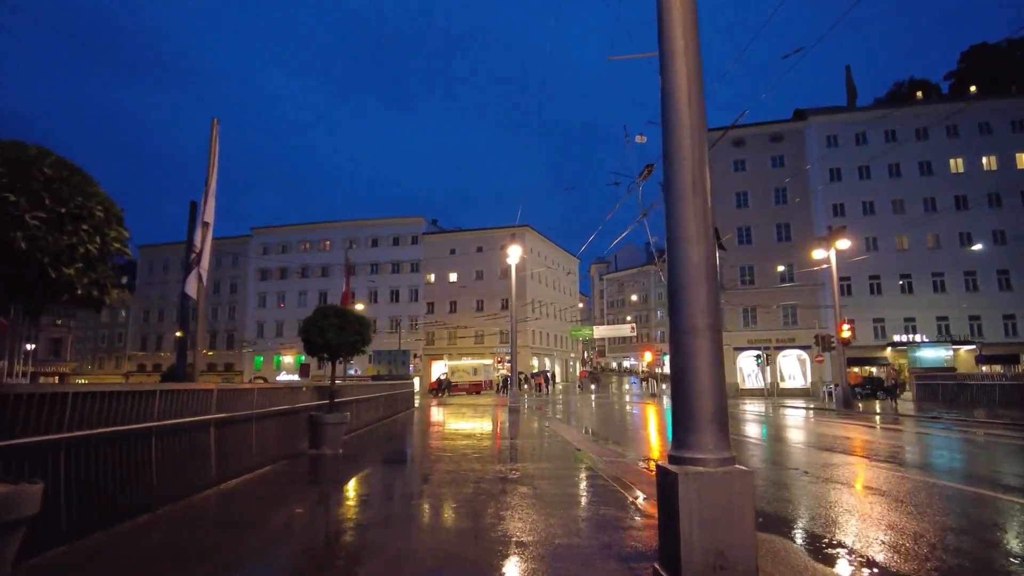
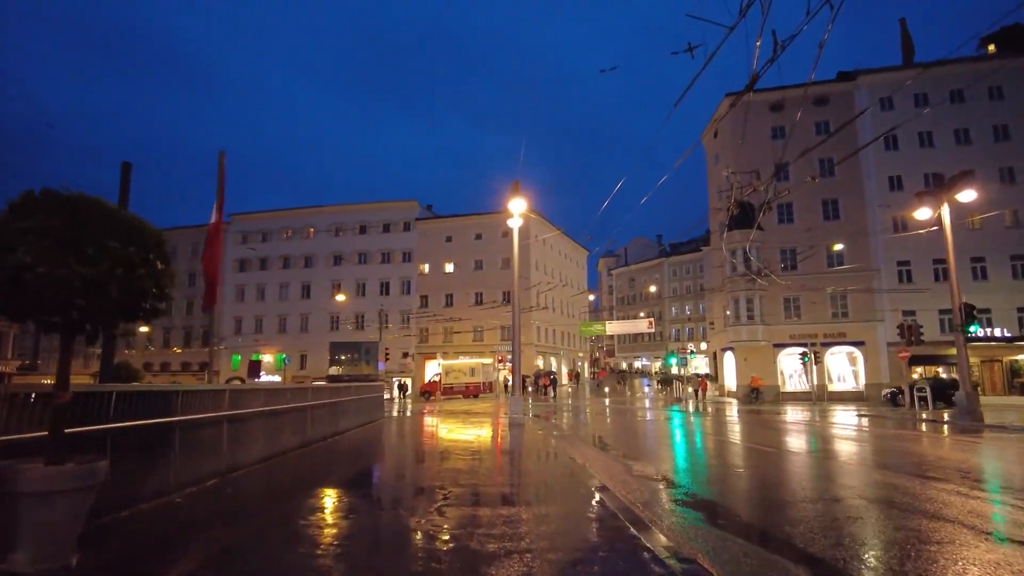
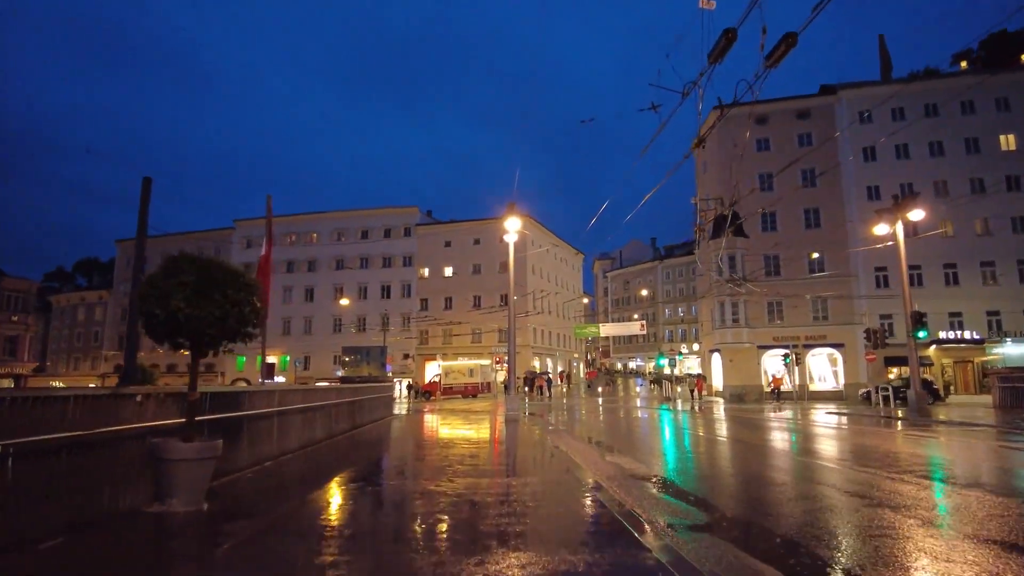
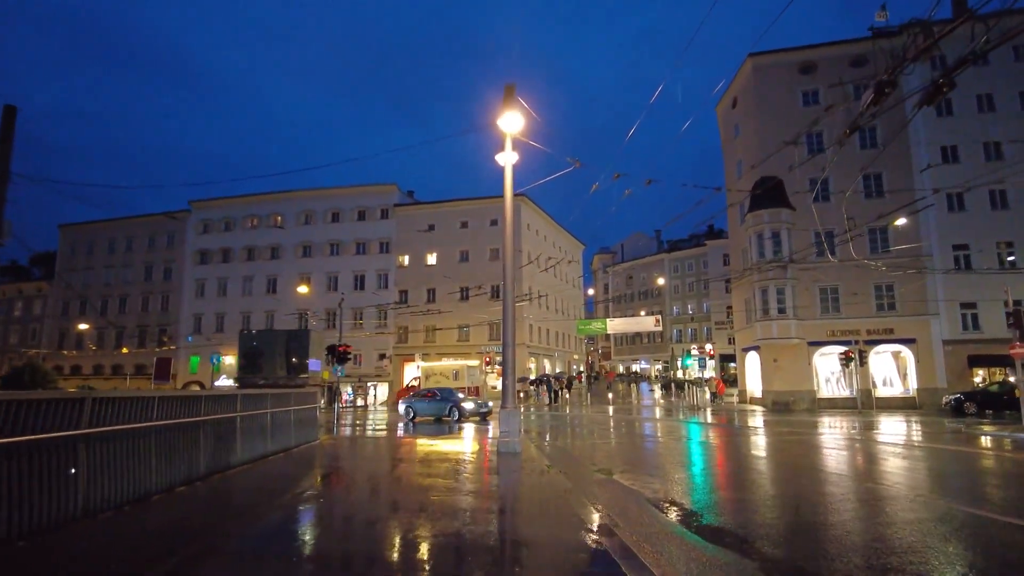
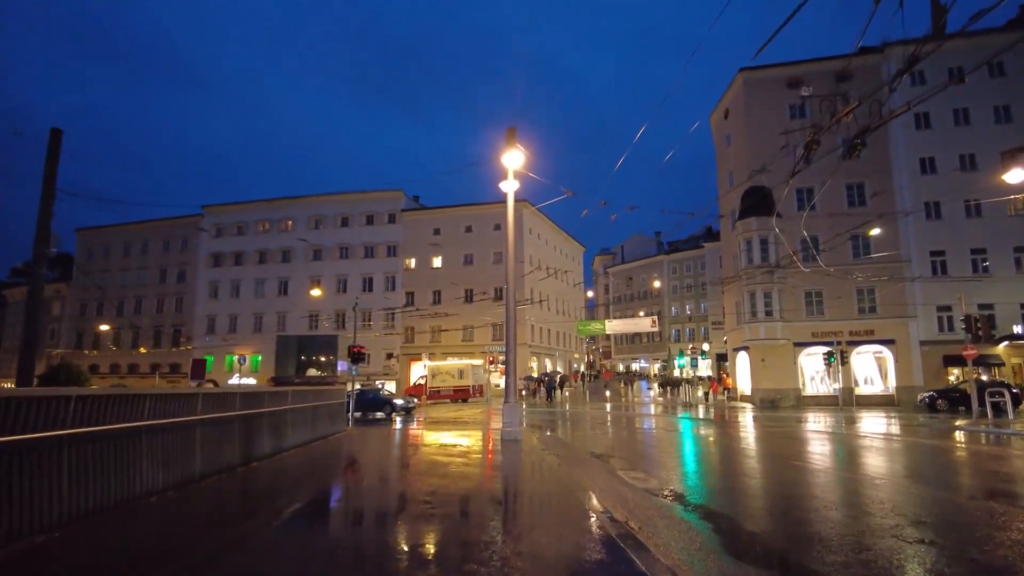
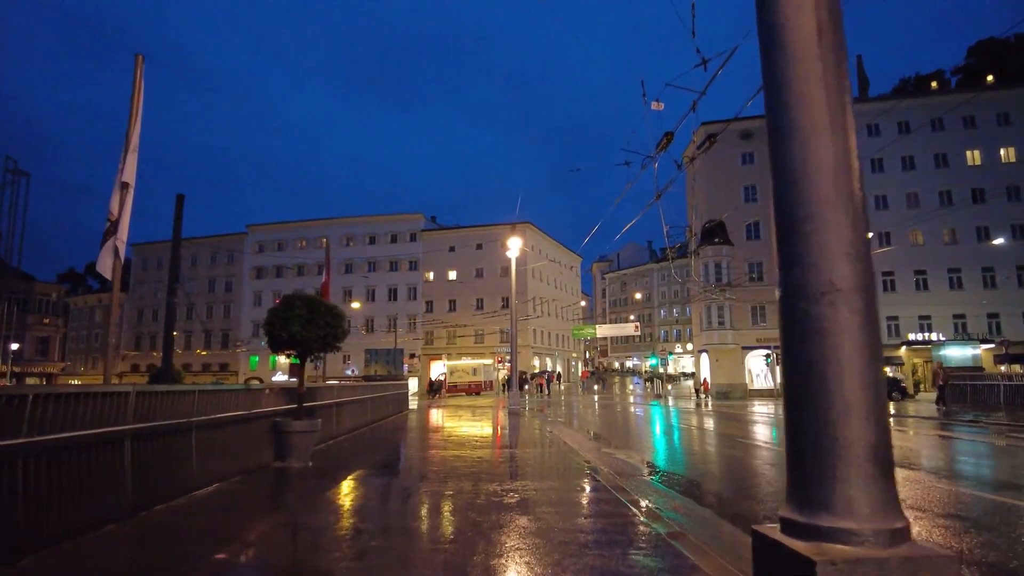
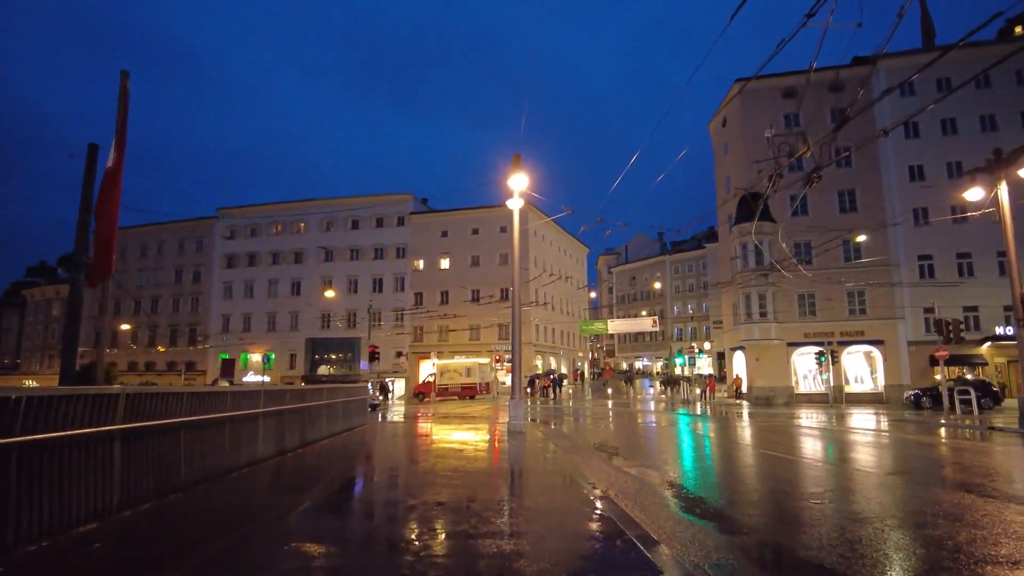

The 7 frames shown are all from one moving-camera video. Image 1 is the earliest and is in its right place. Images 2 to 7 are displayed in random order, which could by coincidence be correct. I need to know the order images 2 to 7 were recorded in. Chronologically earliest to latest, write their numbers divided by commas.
6, 3, 2, 7, 5, 4
